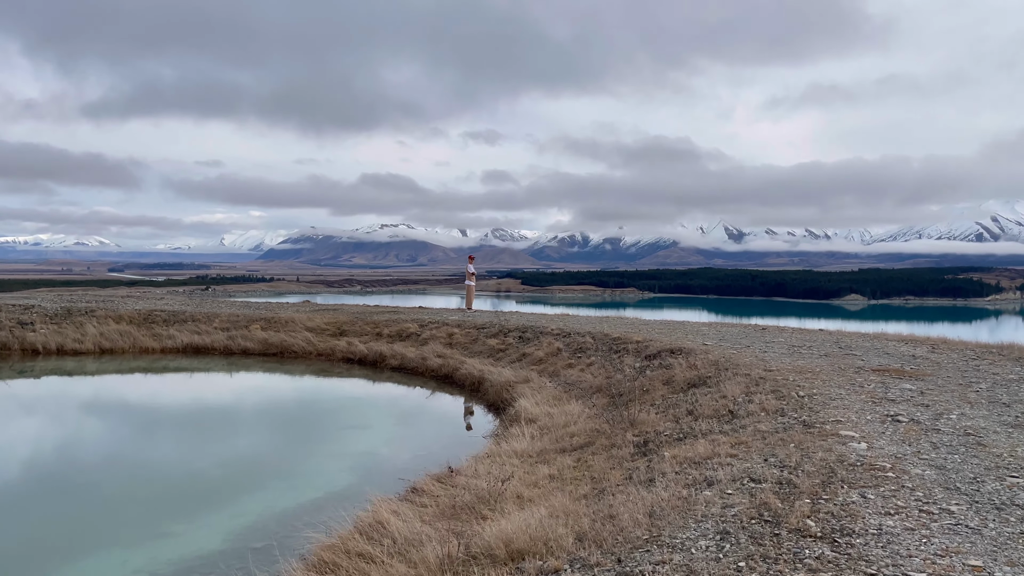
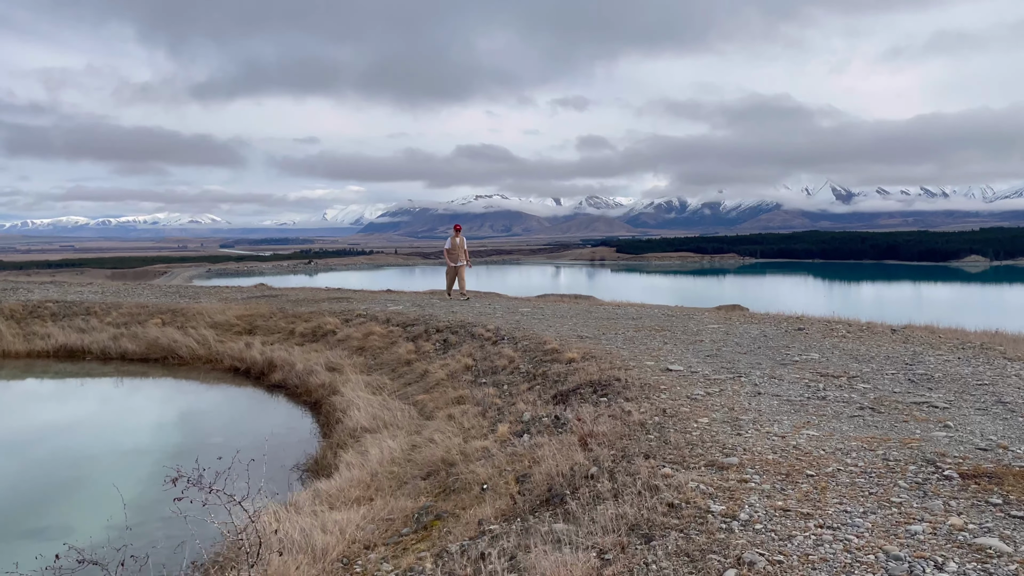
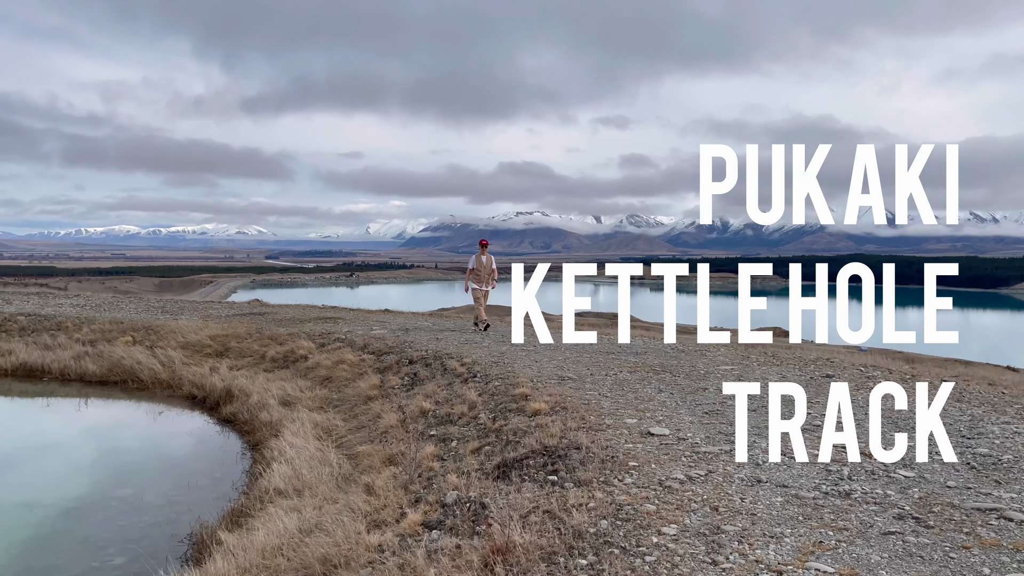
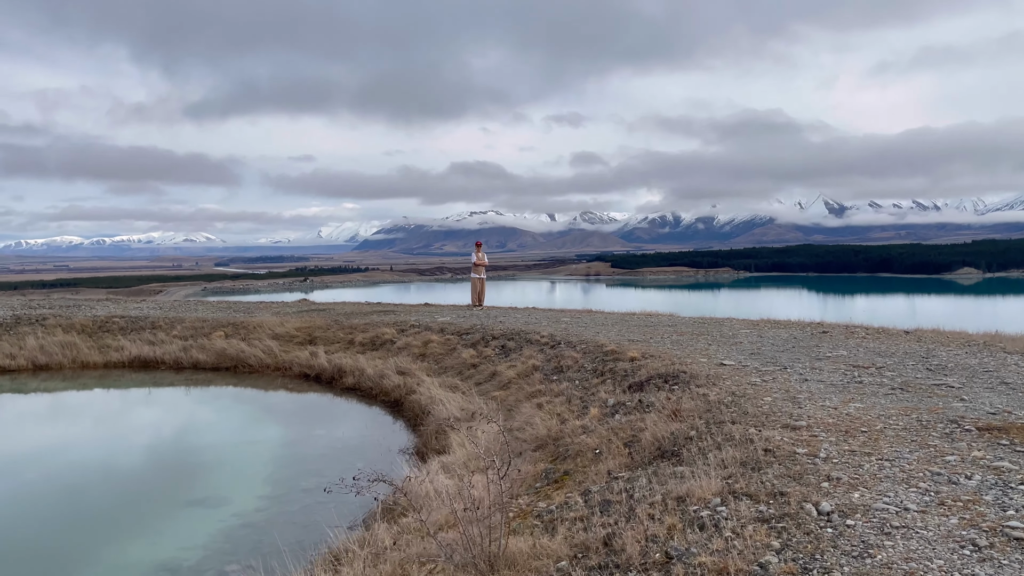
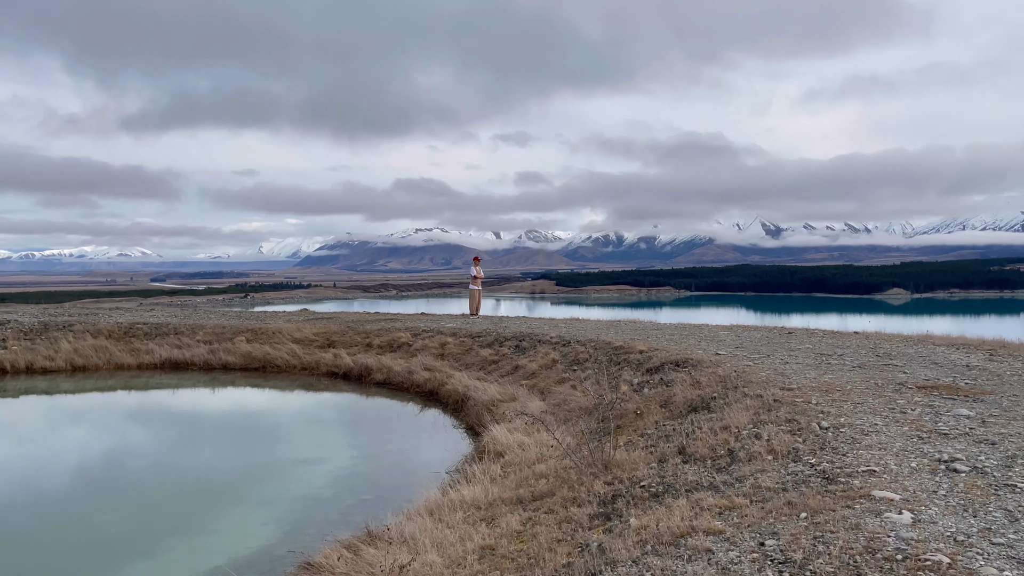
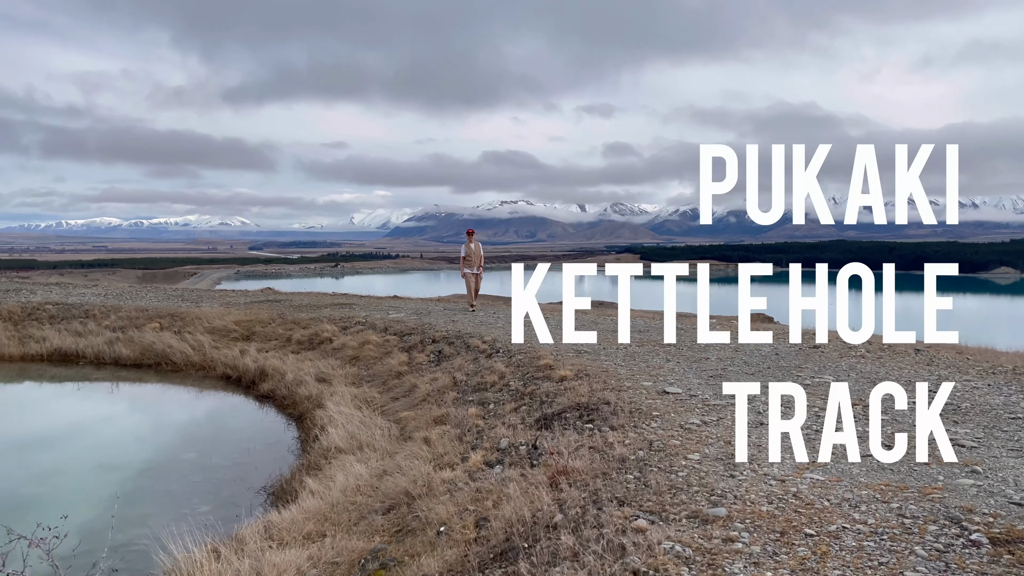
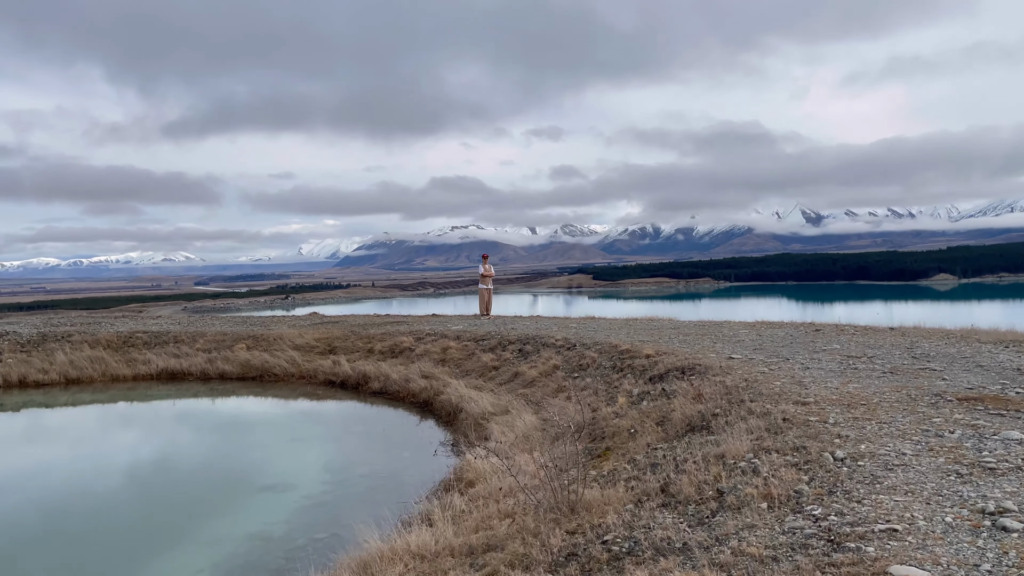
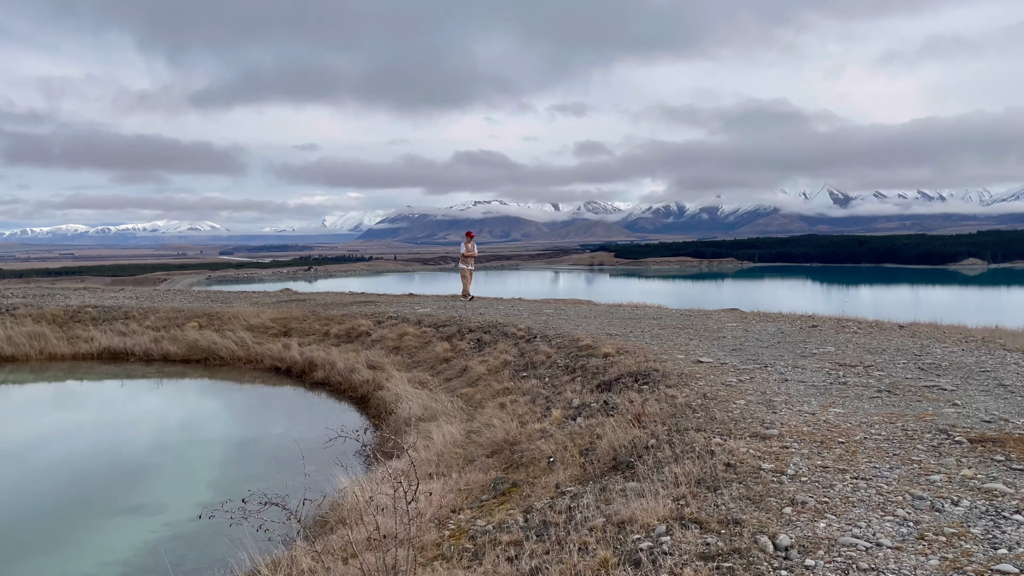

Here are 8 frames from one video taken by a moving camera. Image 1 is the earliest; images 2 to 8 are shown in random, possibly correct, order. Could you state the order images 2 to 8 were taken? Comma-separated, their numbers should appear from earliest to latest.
5, 7, 4, 8, 2, 6, 3
